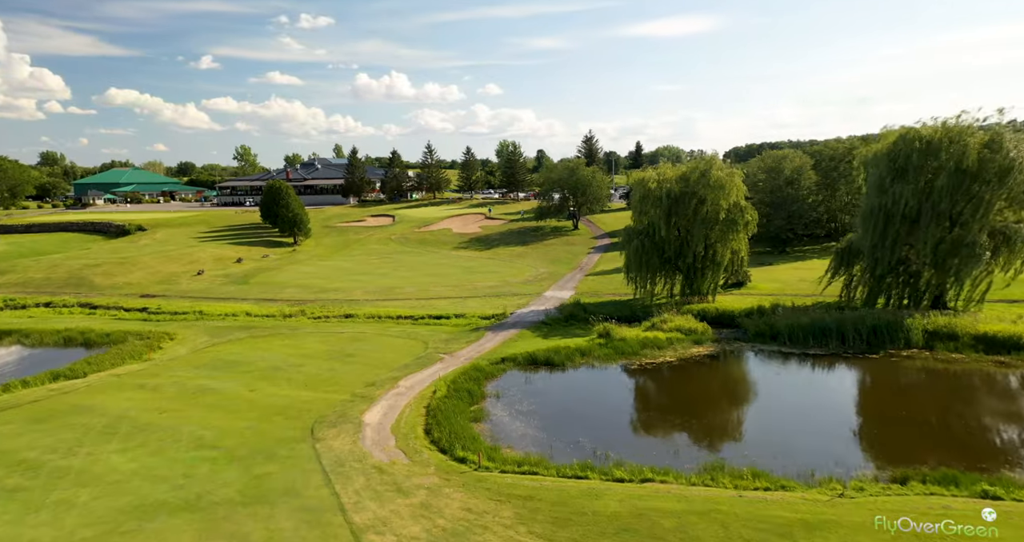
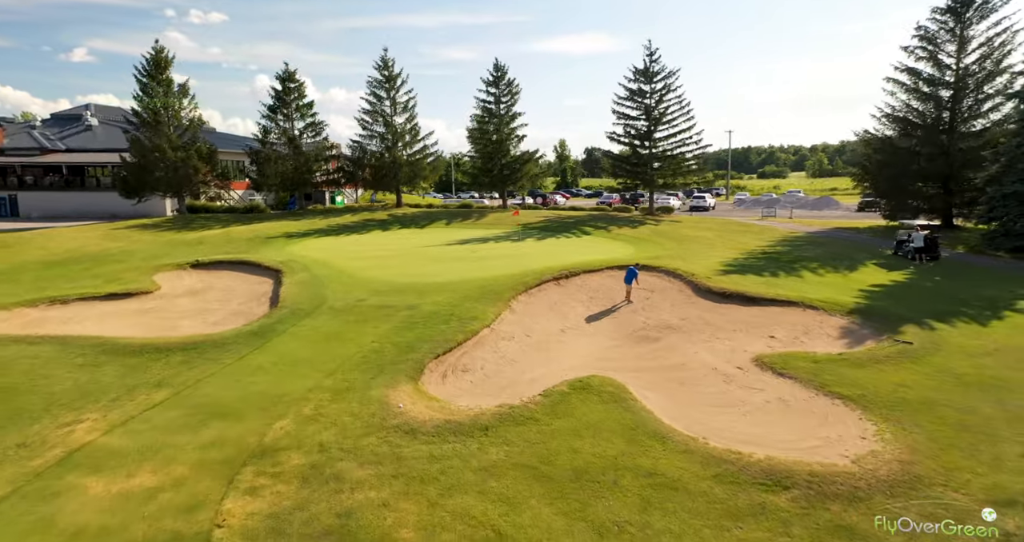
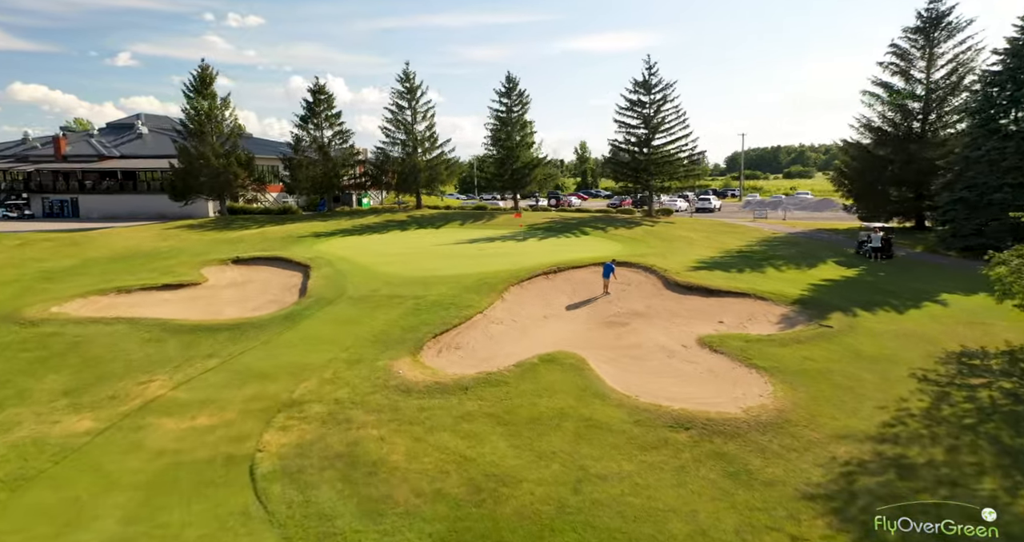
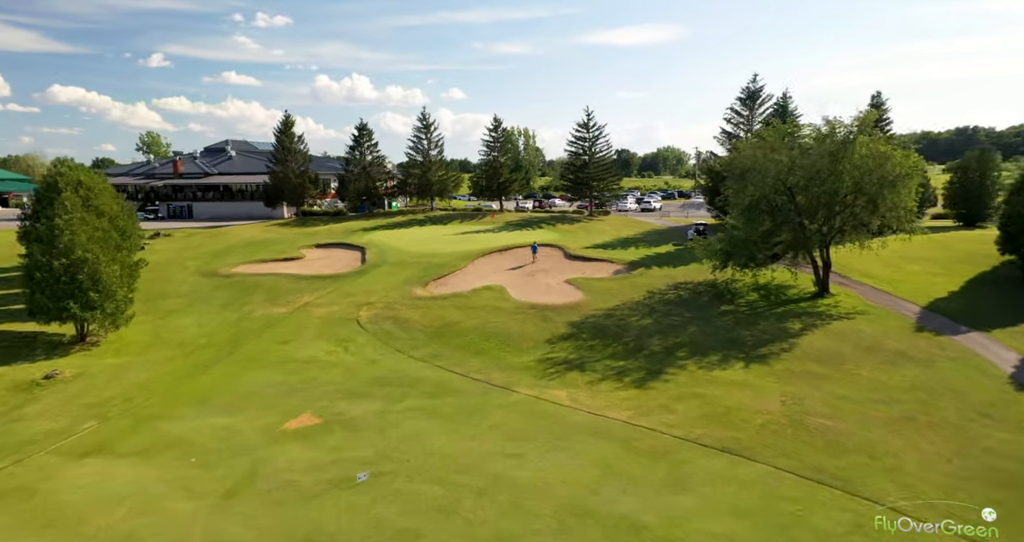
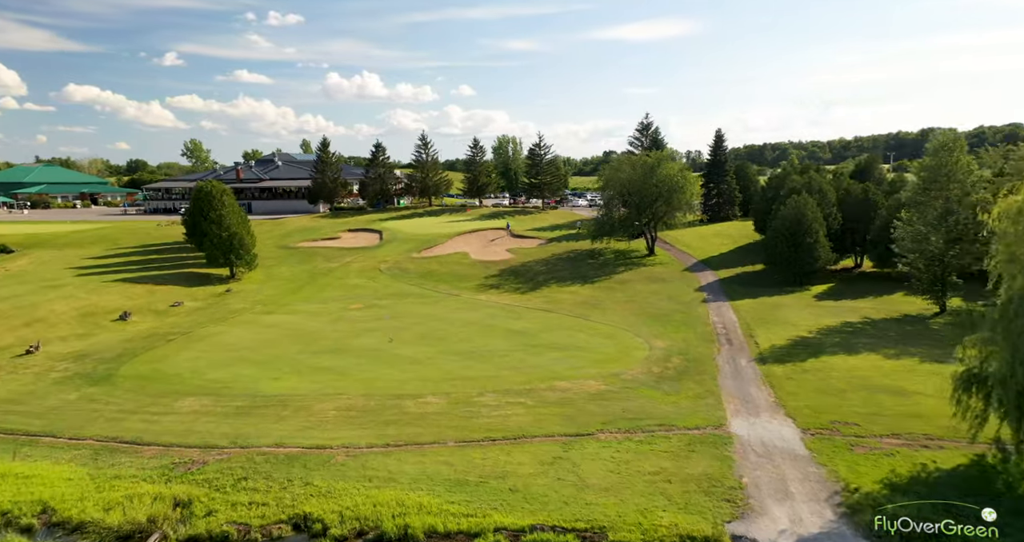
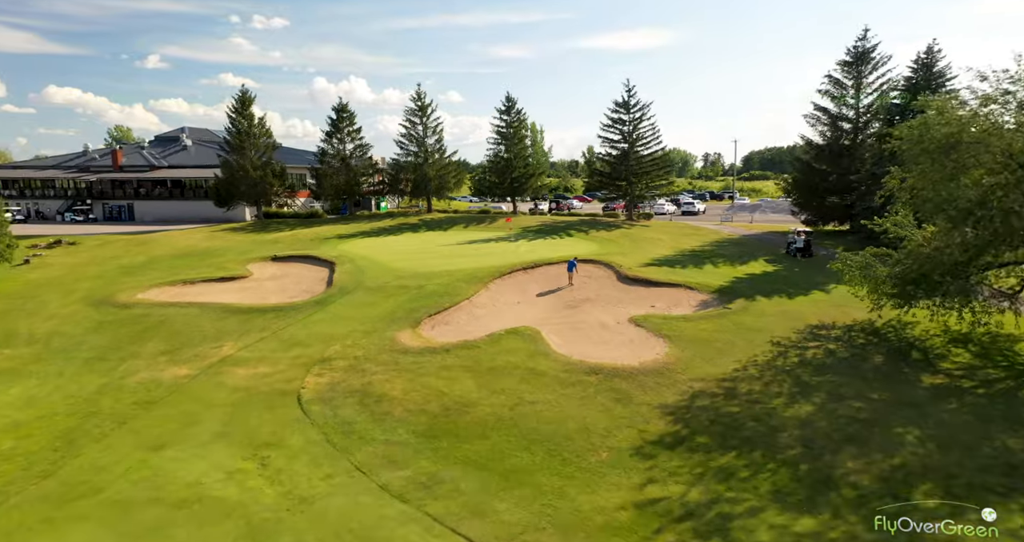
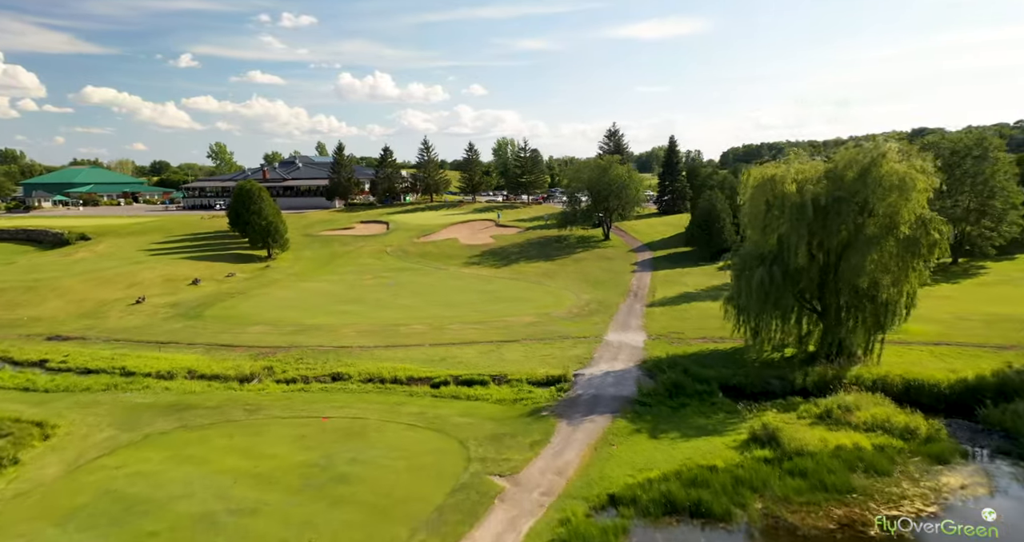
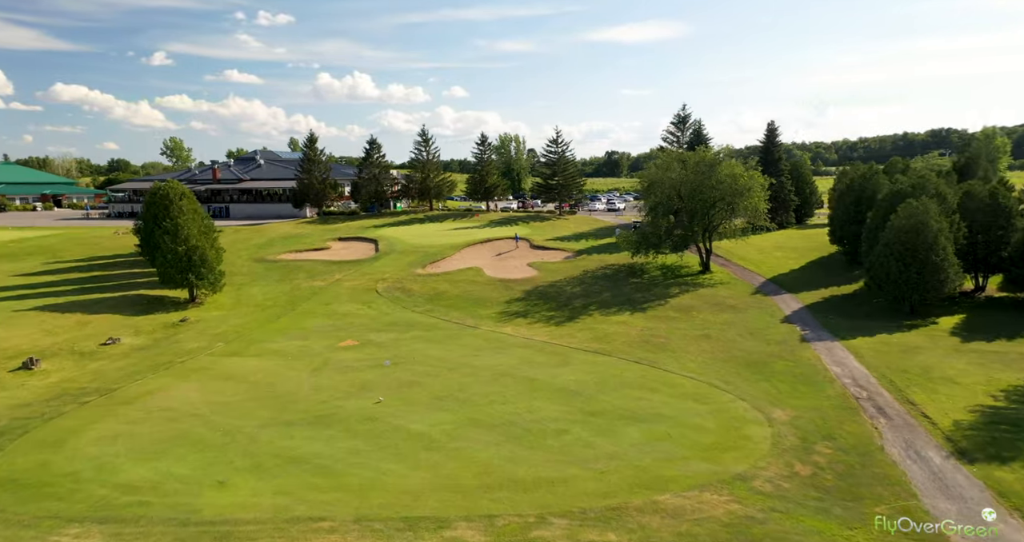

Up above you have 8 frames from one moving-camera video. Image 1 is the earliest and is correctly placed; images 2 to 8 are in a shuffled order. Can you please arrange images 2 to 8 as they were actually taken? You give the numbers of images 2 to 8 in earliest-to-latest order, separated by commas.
7, 5, 8, 4, 6, 3, 2
